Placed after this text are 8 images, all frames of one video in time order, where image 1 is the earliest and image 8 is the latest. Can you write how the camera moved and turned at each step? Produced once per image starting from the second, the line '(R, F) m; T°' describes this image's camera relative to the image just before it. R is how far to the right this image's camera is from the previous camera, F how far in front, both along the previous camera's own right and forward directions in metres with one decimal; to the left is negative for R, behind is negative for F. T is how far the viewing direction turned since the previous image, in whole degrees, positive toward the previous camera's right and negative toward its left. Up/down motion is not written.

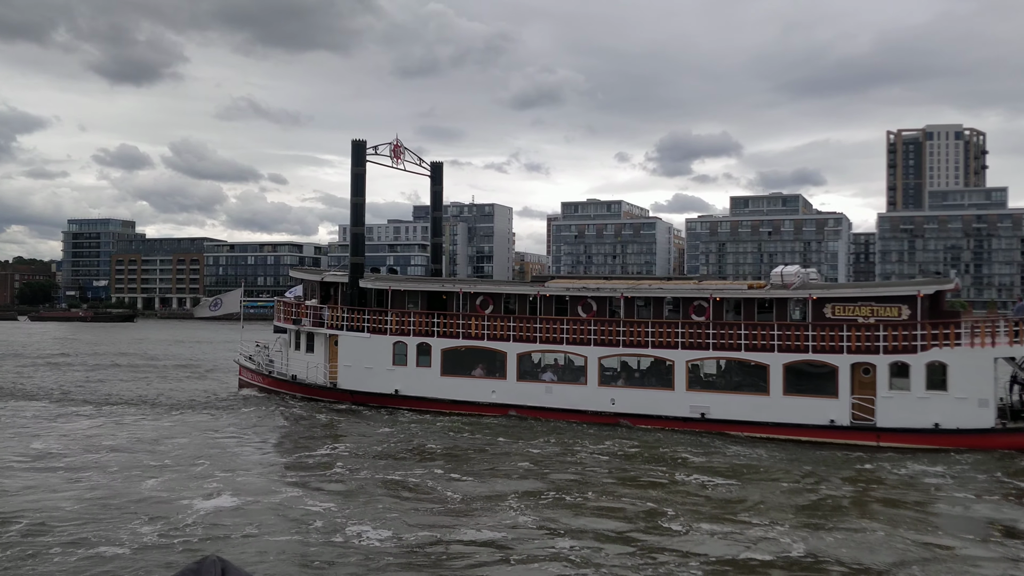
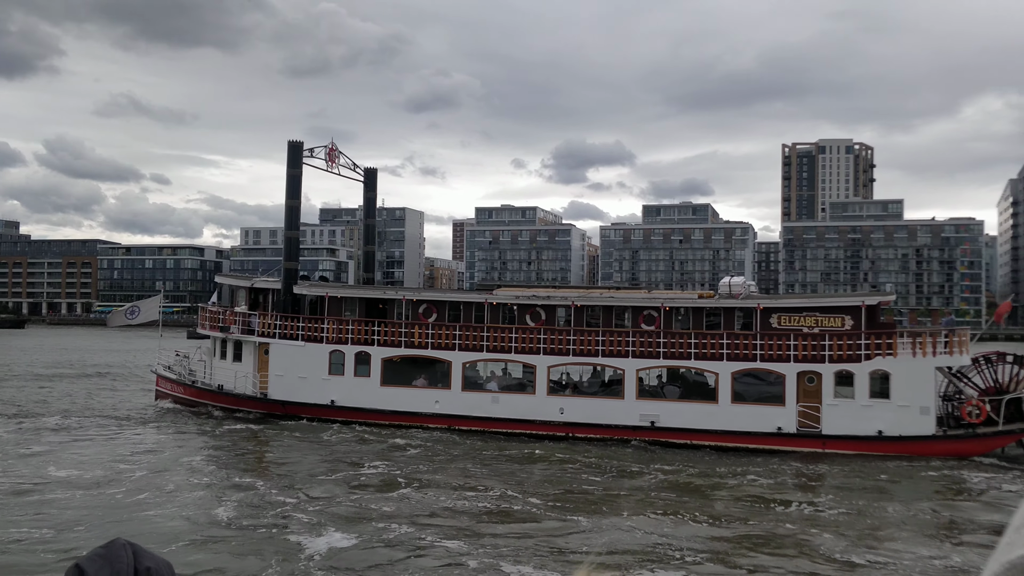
(-1.3, +0.4) m; +6°
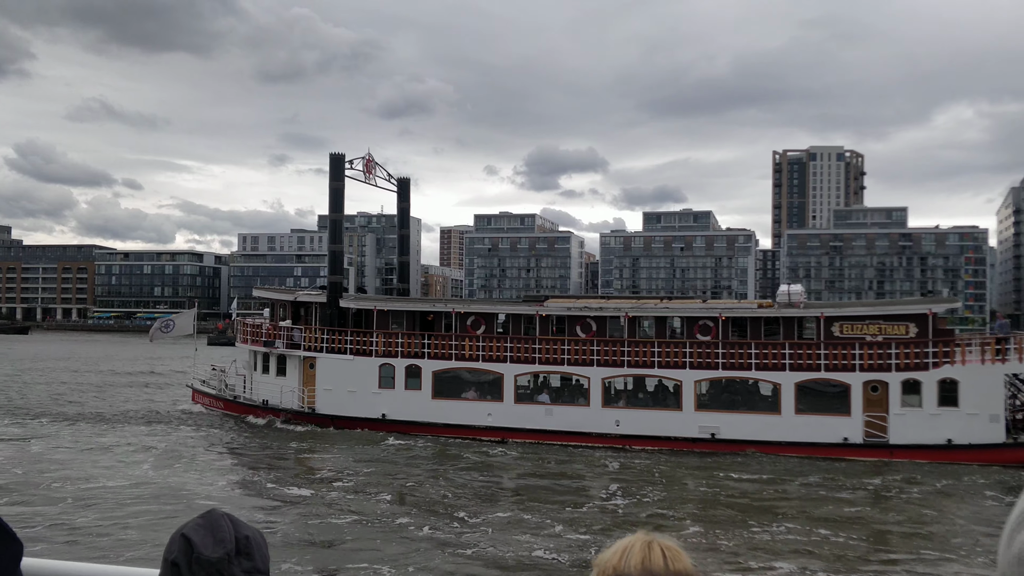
(-1.9, +0.3) m; +2°
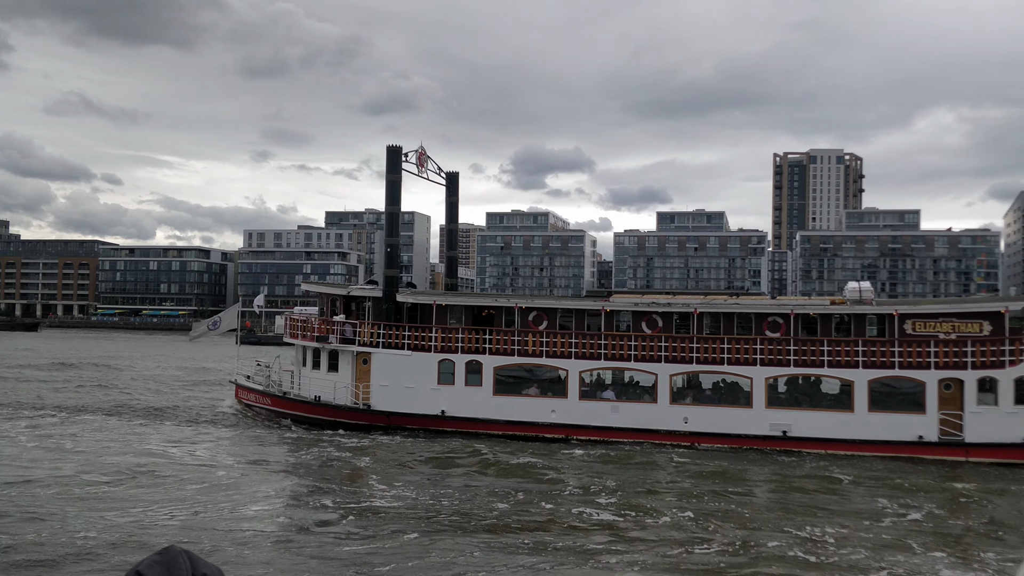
(-2.0, +0.2) m; +1°
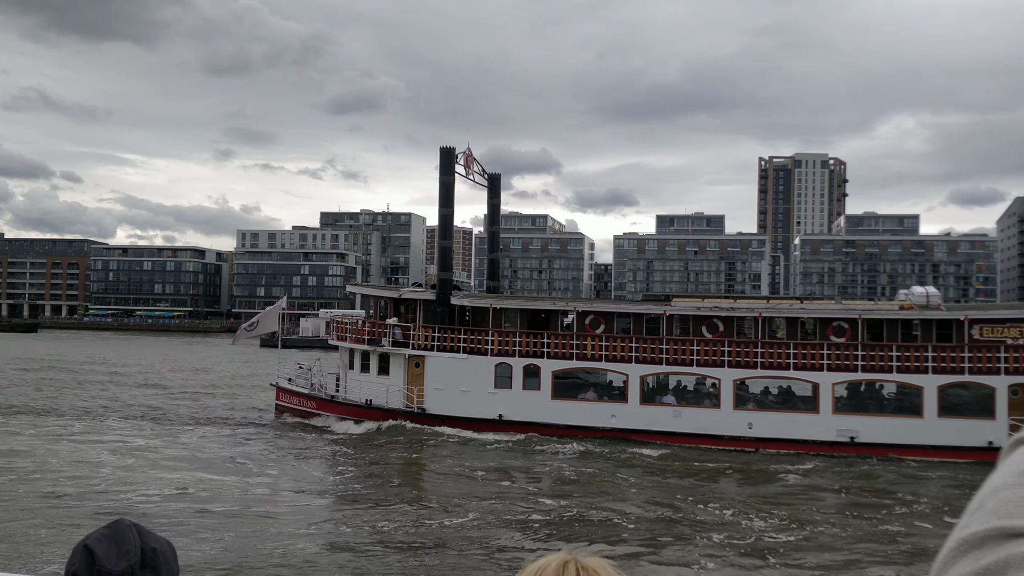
(-2.4, +0.2) m; +2°
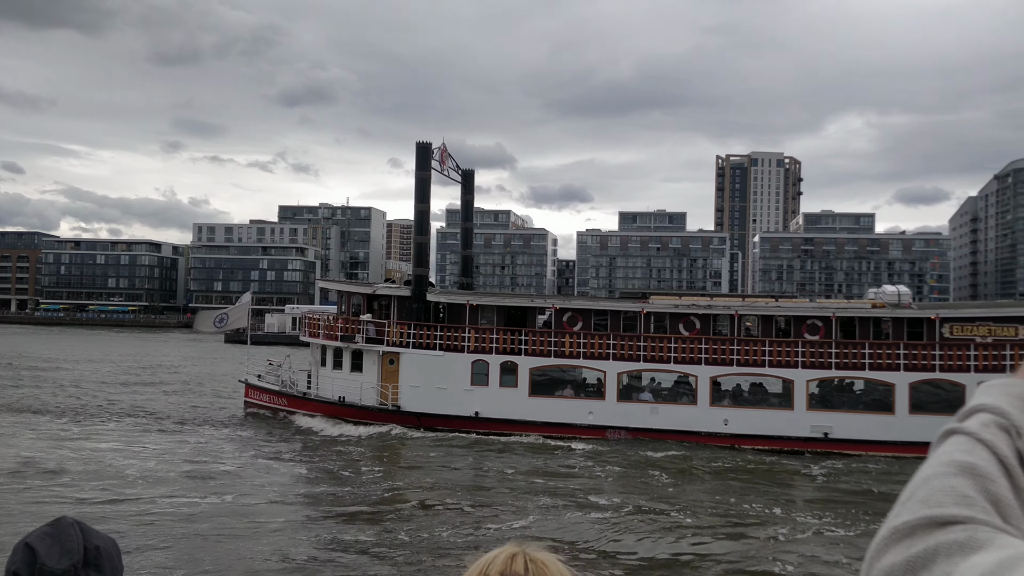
(-0.6, +0.1) m; +3°
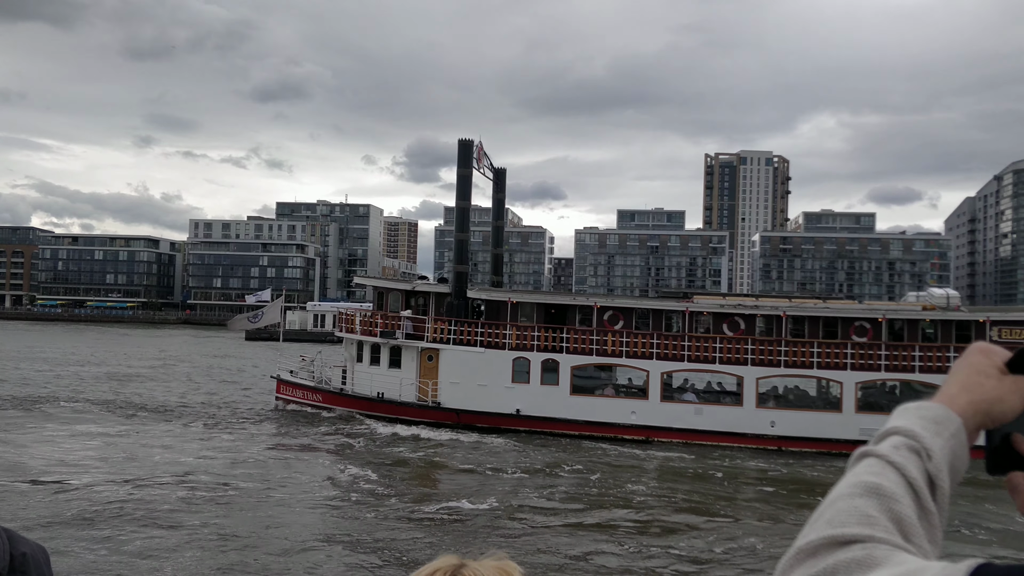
(-1.7, 0.0) m; +2°
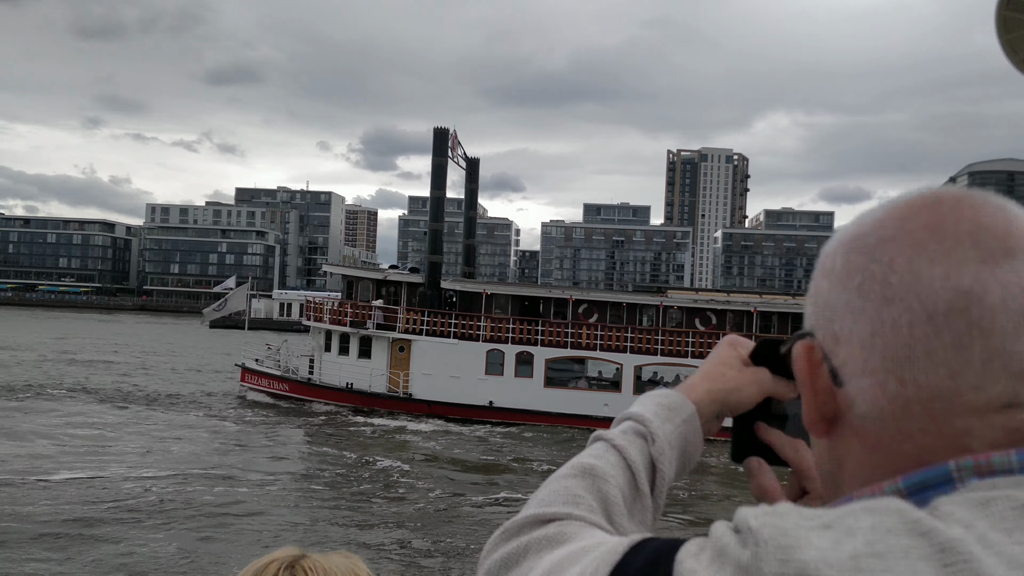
(-0.6, +0.2) m; +3°
